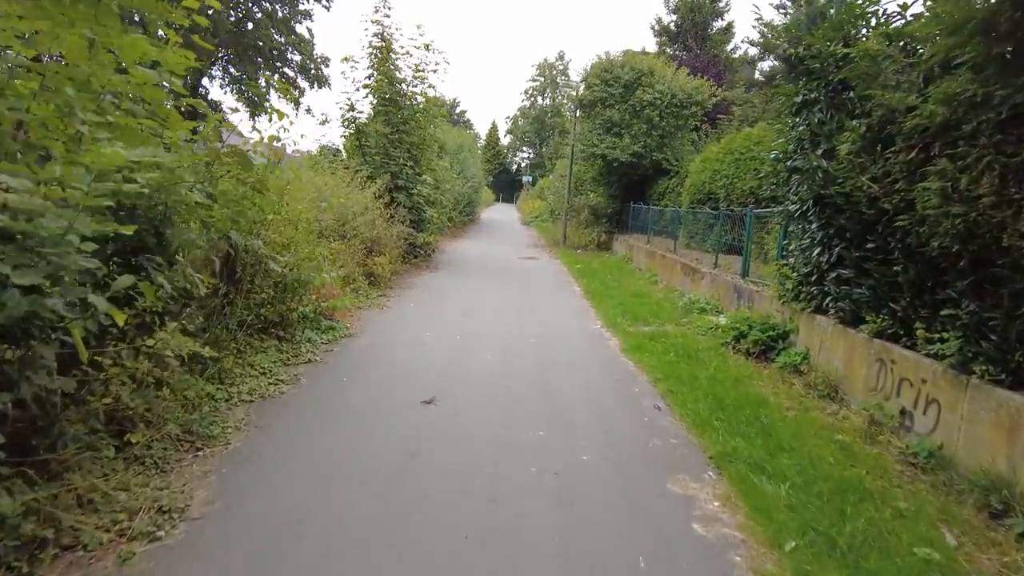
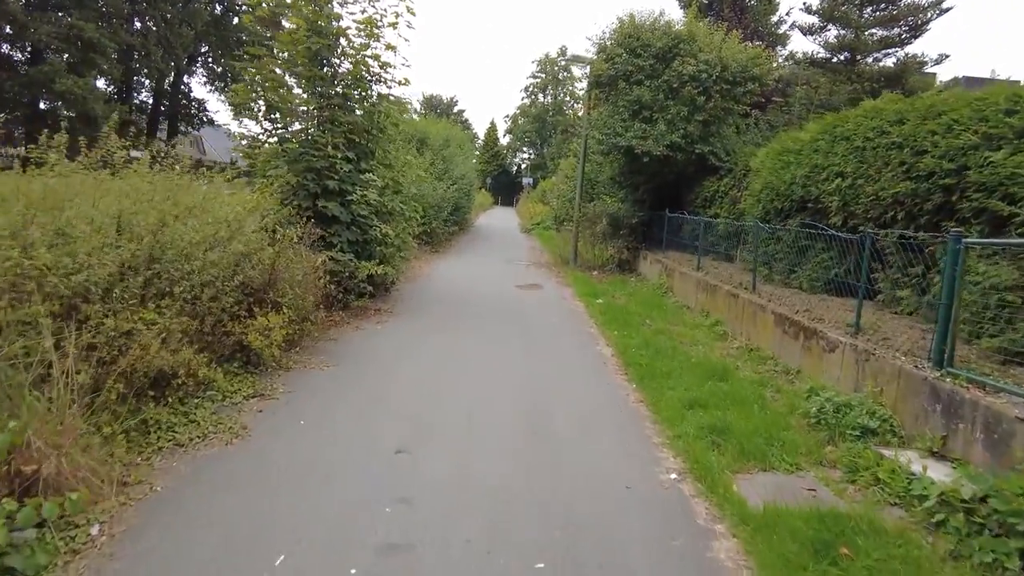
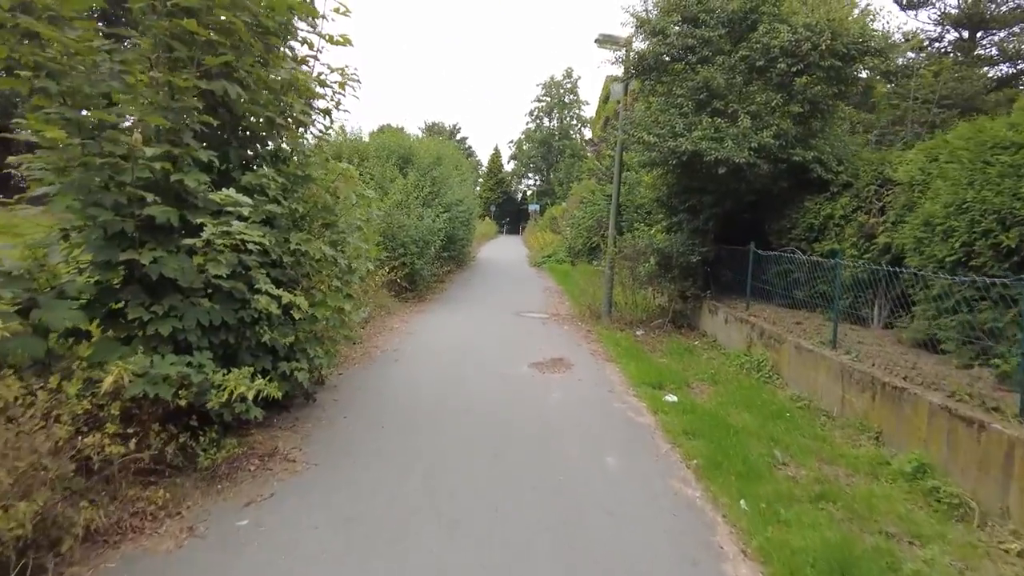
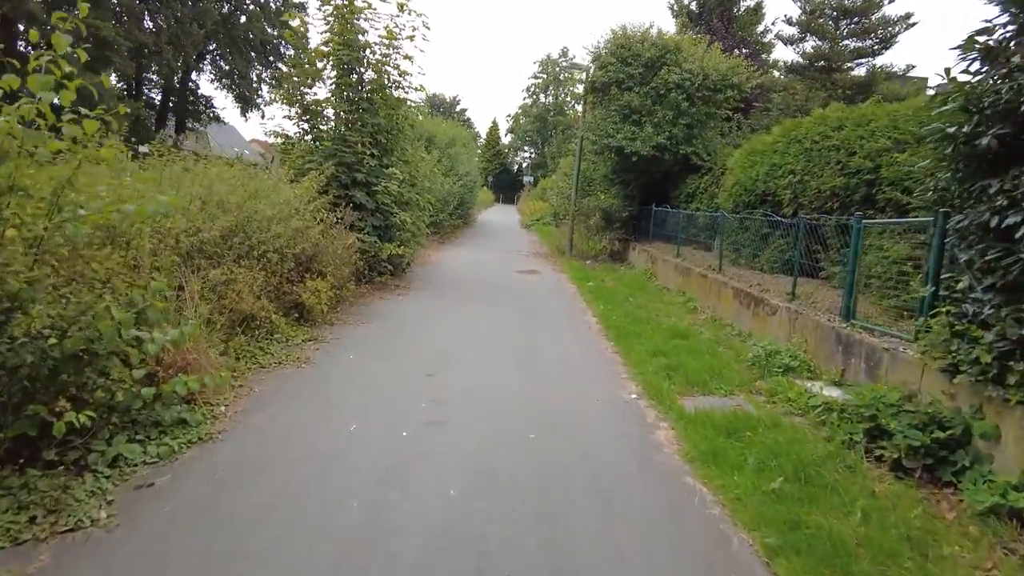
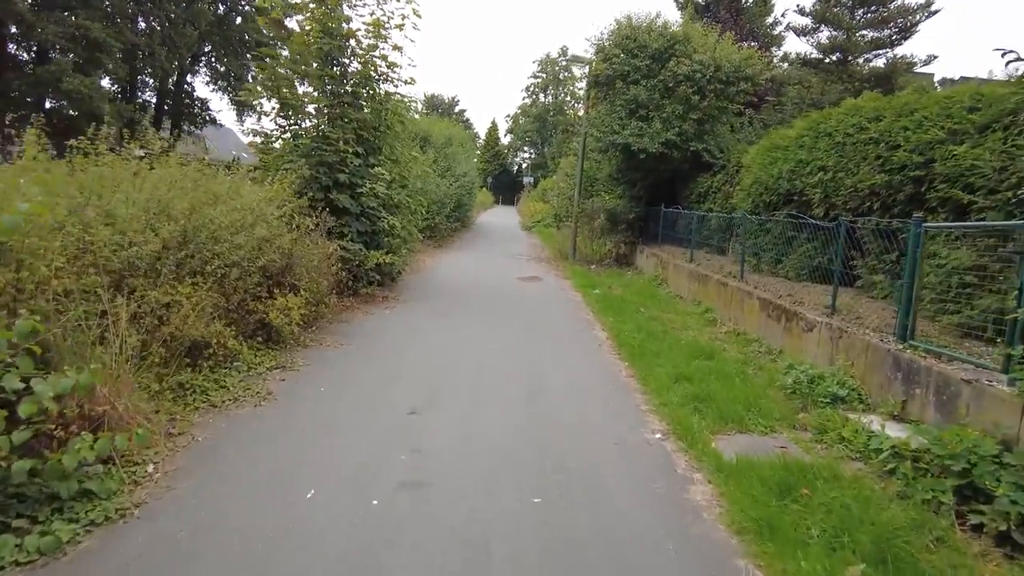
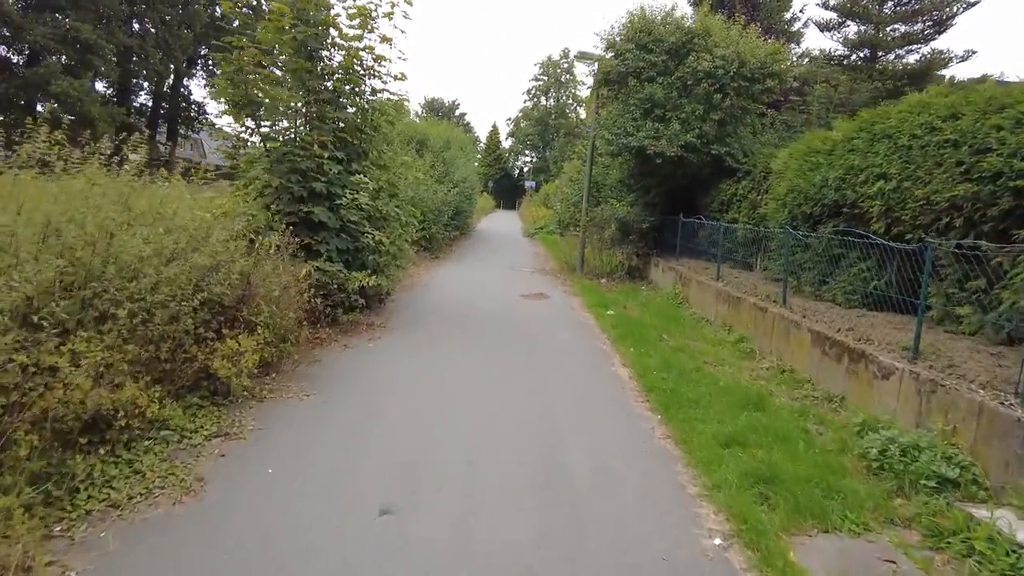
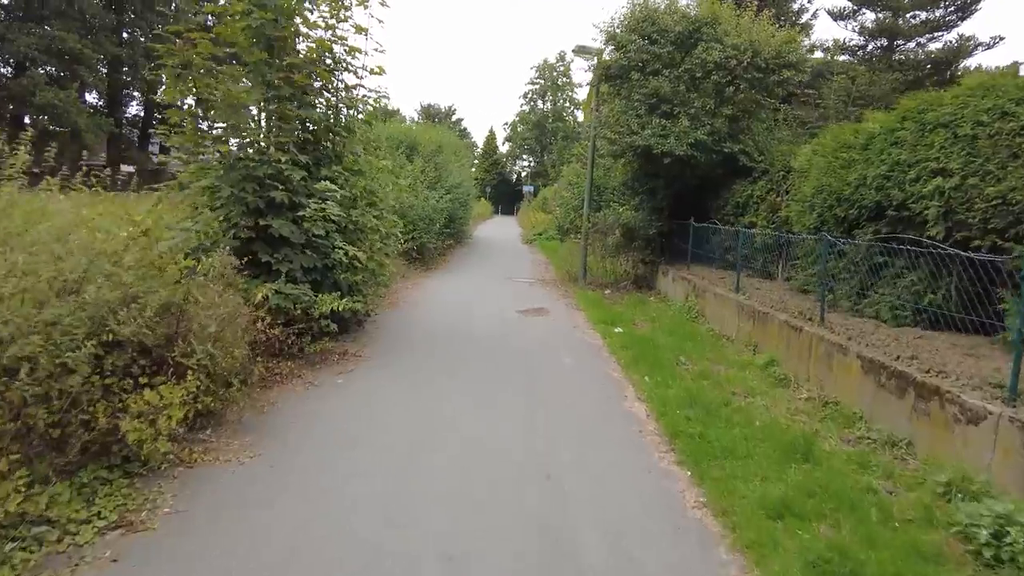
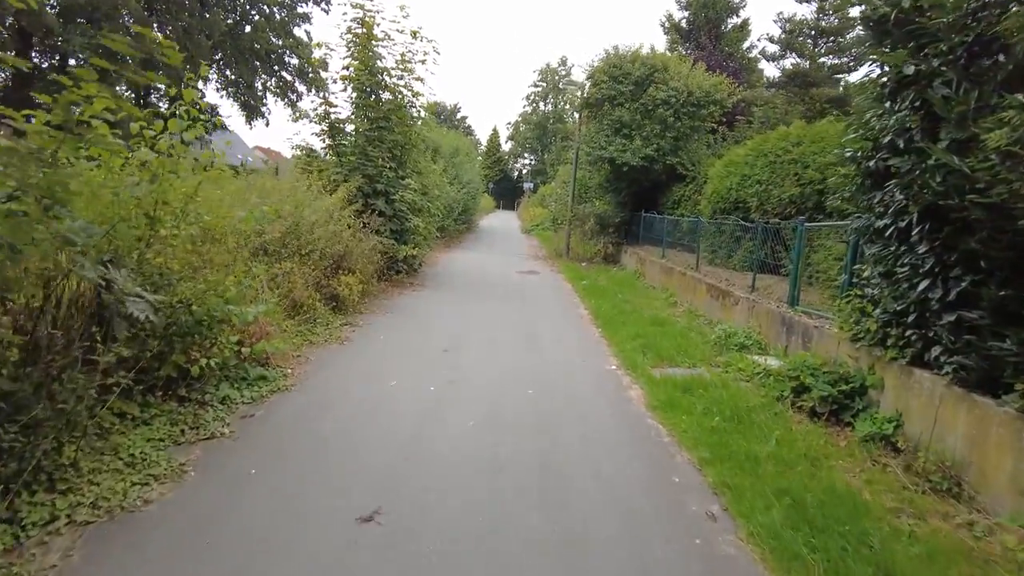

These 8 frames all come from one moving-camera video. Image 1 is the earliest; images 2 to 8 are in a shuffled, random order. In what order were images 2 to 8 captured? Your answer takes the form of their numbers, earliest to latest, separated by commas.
8, 4, 5, 2, 6, 7, 3
